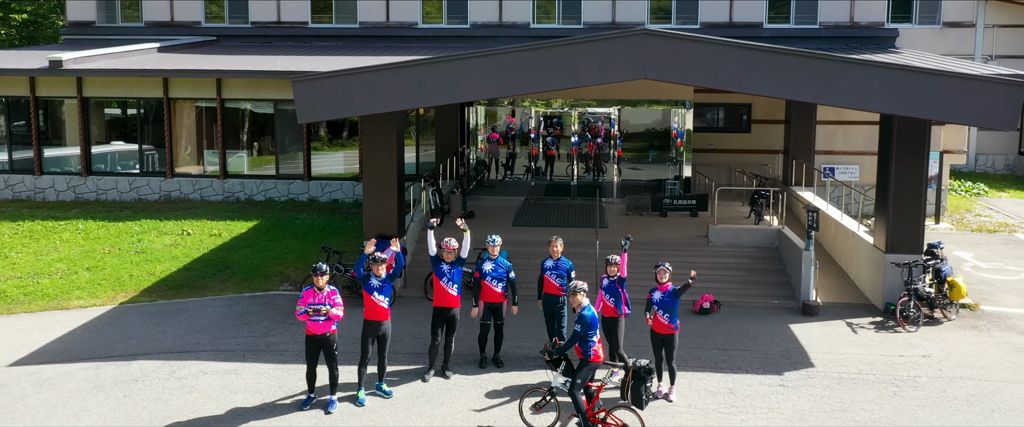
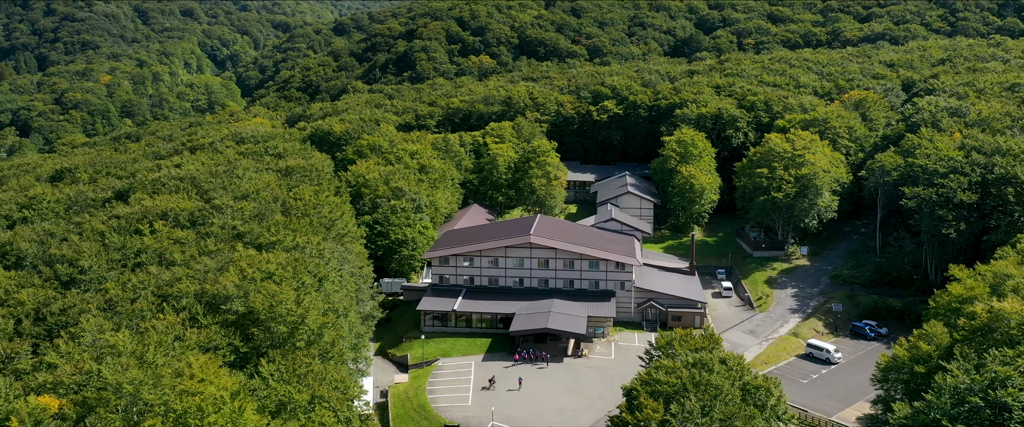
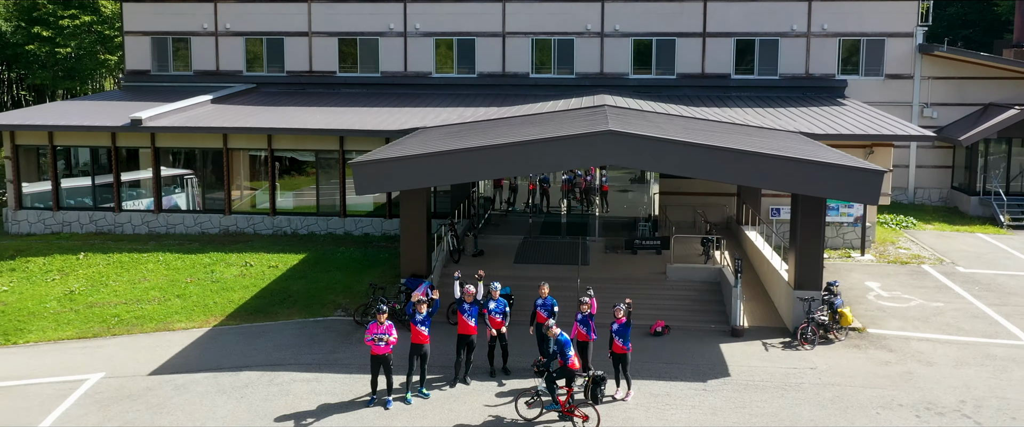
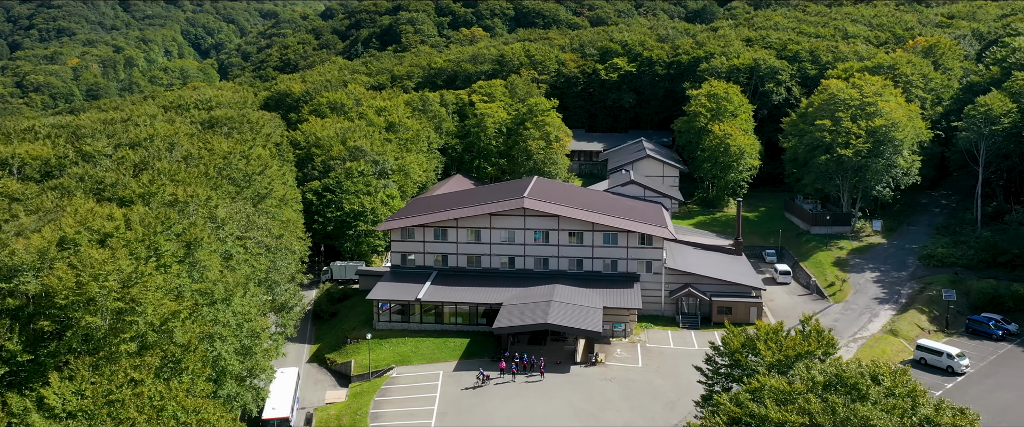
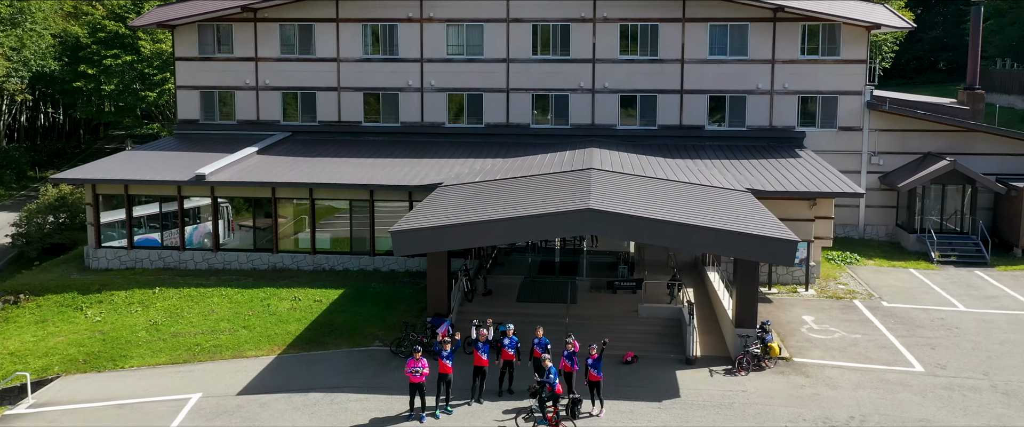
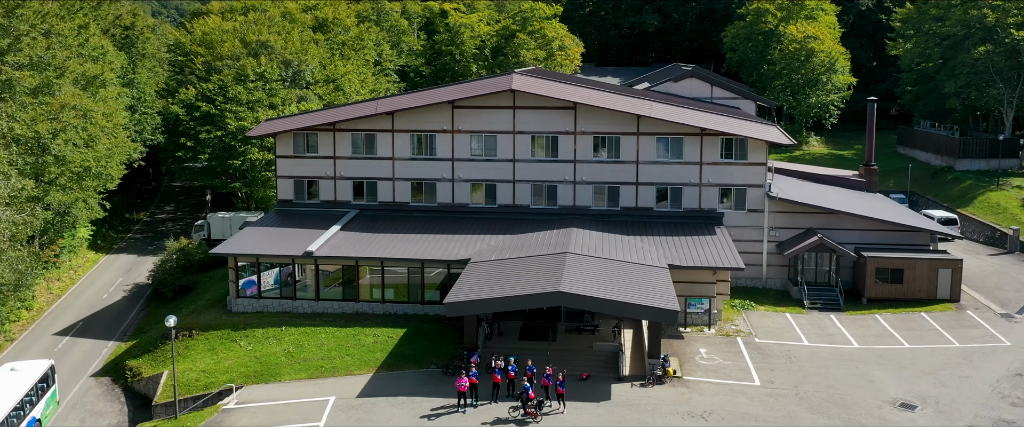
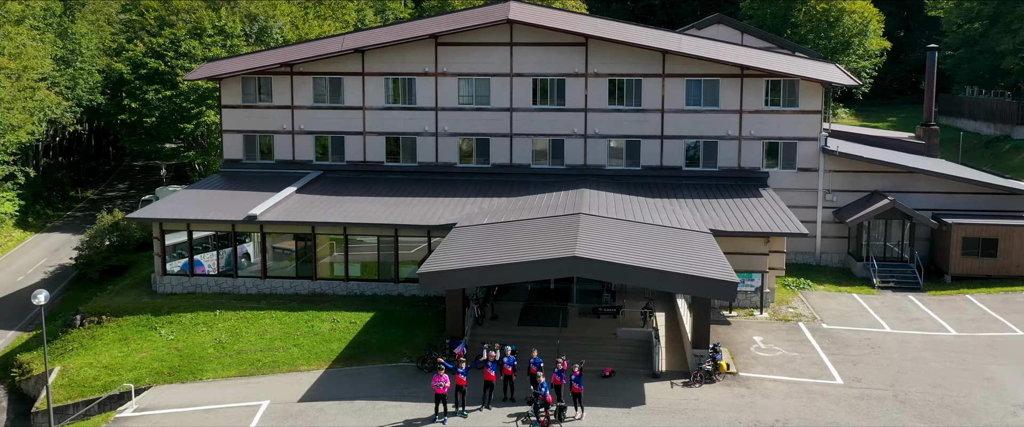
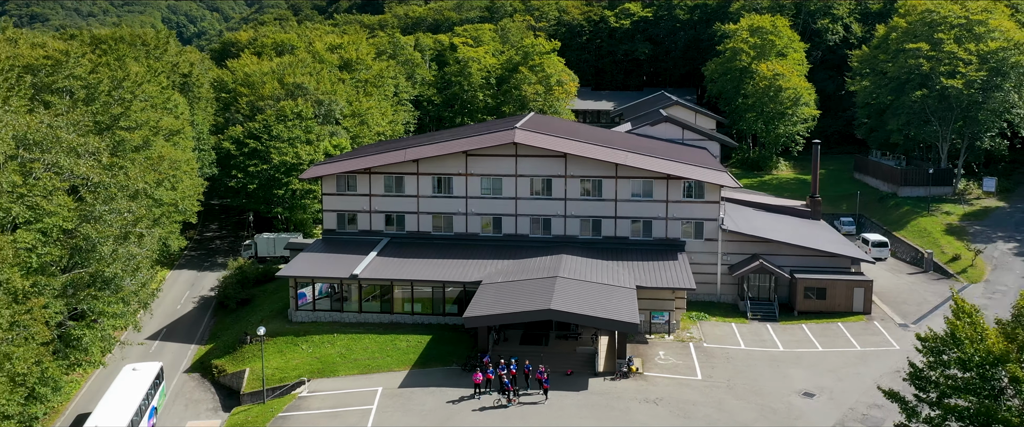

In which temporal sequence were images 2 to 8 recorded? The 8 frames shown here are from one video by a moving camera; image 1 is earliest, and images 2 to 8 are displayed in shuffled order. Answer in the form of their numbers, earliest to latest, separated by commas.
3, 5, 7, 6, 8, 4, 2
